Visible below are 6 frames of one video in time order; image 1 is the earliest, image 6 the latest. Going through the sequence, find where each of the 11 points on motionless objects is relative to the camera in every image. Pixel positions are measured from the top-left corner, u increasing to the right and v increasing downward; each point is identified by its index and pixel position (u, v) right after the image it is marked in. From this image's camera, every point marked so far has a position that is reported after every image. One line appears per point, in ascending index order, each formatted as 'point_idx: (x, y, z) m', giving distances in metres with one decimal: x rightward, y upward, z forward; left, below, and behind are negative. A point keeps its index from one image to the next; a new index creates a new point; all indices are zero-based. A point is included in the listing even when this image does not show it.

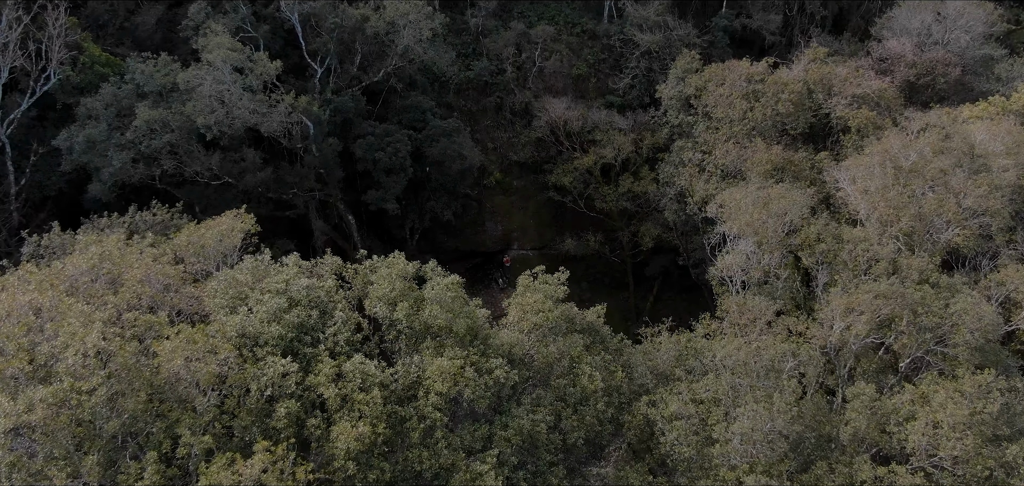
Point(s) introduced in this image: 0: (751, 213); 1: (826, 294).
0: (+5.2, +0.6, +17.0) m
1: (+6.4, -1.1, +16.2) m
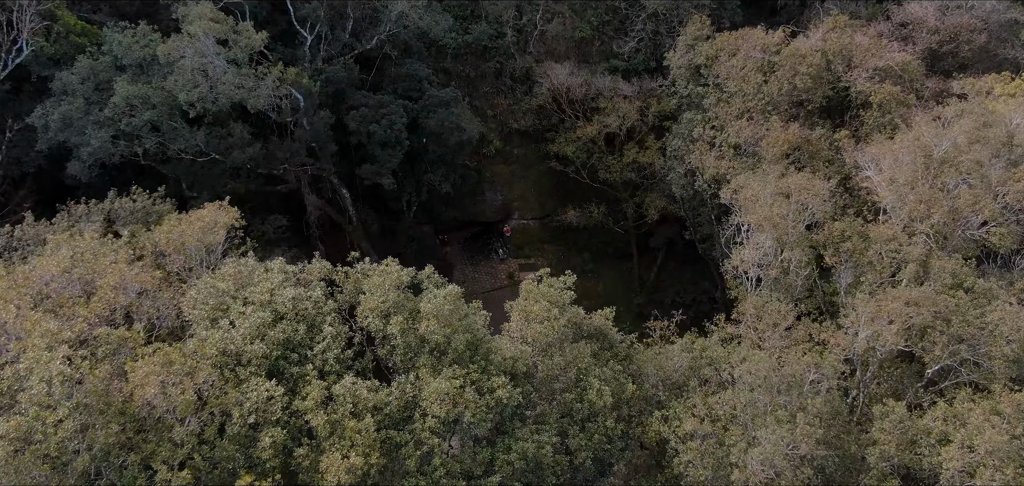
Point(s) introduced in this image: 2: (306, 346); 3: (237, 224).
0: (+5.2, +0.7, +15.8) m
1: (+6.5, -1.0, +15.1) m
2: (-3.3, -1.7, +12.7) m
3: (-6.0, +0.4, +17.2) m
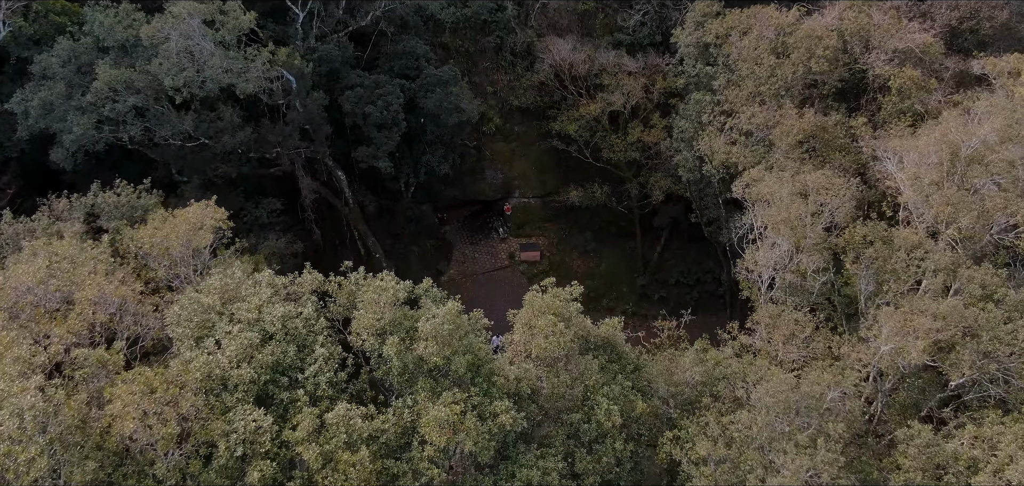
0: (+5.3, +0.7, +15.0) m
1: (+6.5, -1.1, +14.4) m
2: (-3.3, -1.9, +12.0) m
3: (-5.9, +0.4, +16.3) m
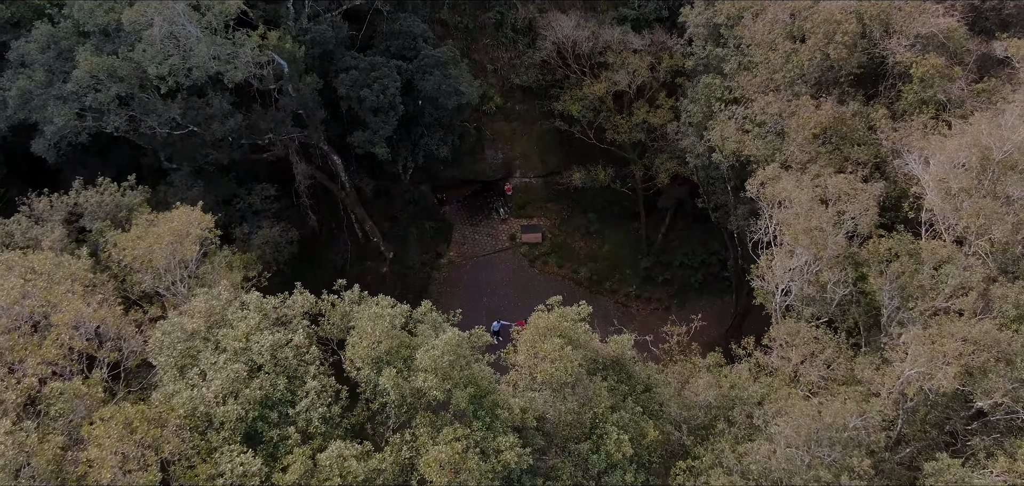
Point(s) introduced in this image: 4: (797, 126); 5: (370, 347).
0: (+5.3, +0.5, +14.1) m
1: (+6.6, -1.3, +13.6) m
2: (-3.2, -2.2, +11.3) m
3: (-5.9, +0.2, +15.5) m
4: (+6.9, +2.8, +19.1) m
5: (-2.0, -1.5, +11.1) m
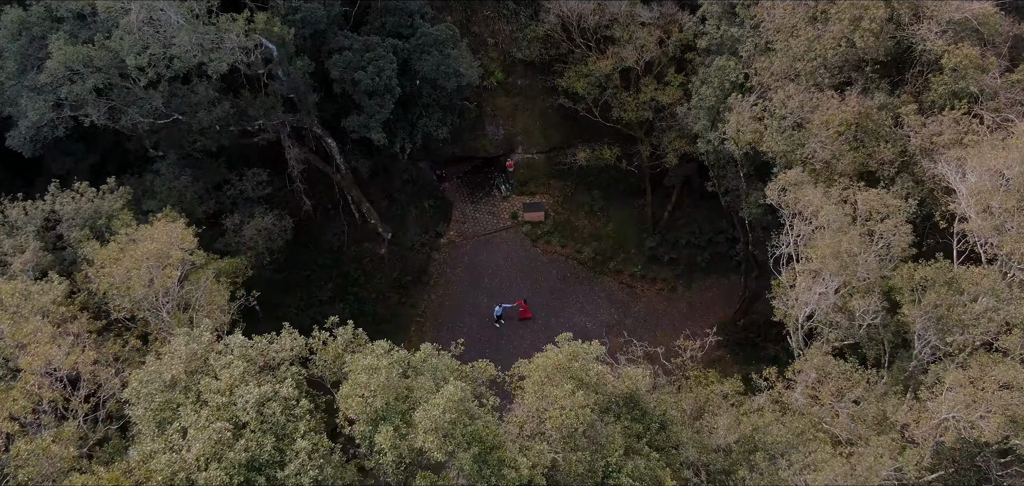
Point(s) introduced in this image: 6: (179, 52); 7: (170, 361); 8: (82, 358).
0: (+5.4, +0.1, +13.1) m
1: (+6.7, -1.8, +12.7) m
2: (-3.1, -2.8, +10.4) m
3: (-5.8, -0.1, +14.5) m
4: (+7.0, +2.7, +17.9) m
5: (-1.9, -2.1, +10.2) m
6: (-8.0, +4.6, +19.1) m
7: (-4.8, -1.6, +11.0) m
8: (-6.1, -1.6, +11.3) m
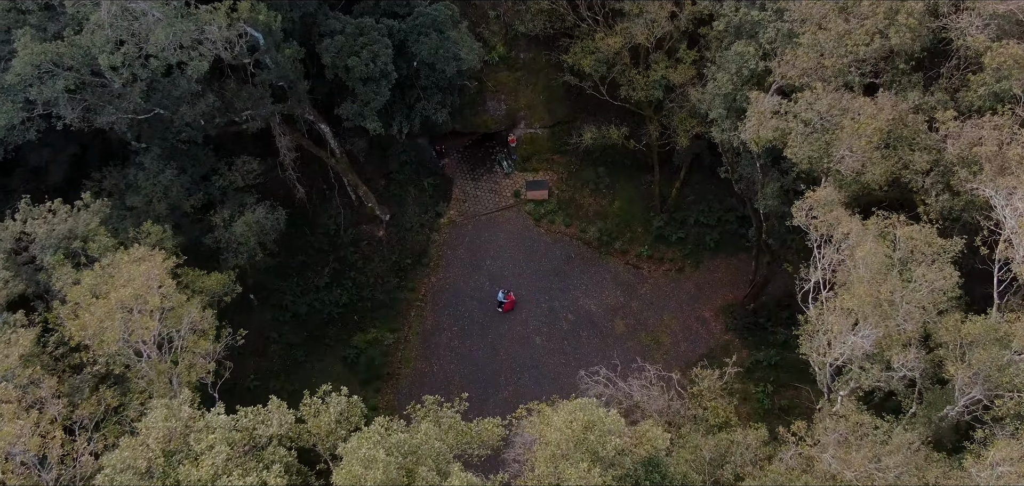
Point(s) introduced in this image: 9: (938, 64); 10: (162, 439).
0: (+5.5, -0.6, +12.0) m
1: (+6.8, -2.5, +11.7) m
2: (-3.0, -3.7, +9.5) m
3: (-5.6, -0.7, +13.3) m
4: (+7.1, +2.4, +16.5) m
5: (-1.7, -3.0, +9.2) m
6: (-7.9, +4.3, +17.6) m
7: (-4.6, -2.5, +10.0) m
8: (-6.0, -2.5, +10.3) m
9: (+10.2, +4.3, +18.9) m
10: (-4.5, -2.5, +10.1) m
